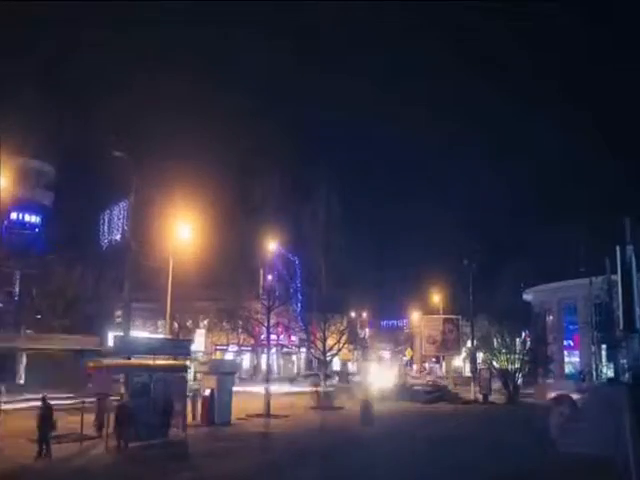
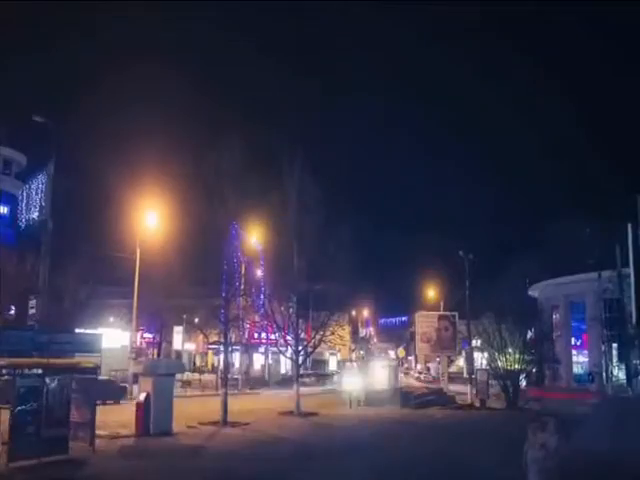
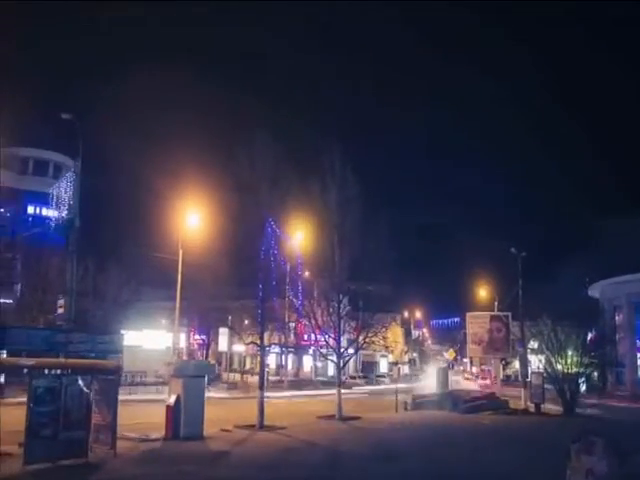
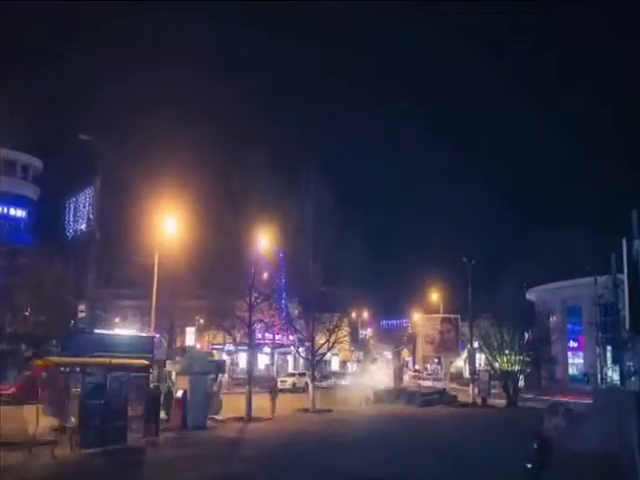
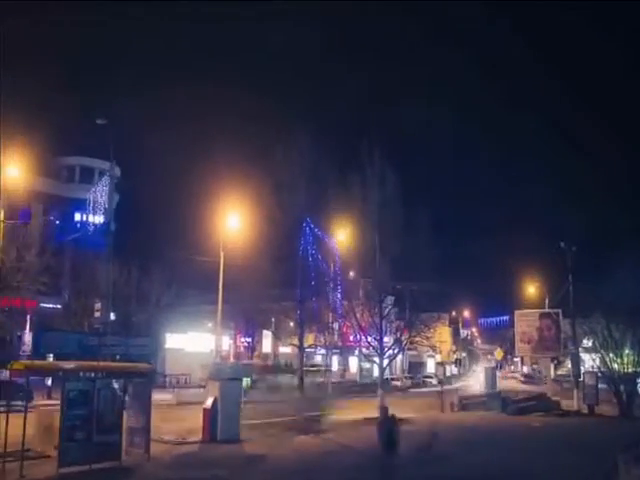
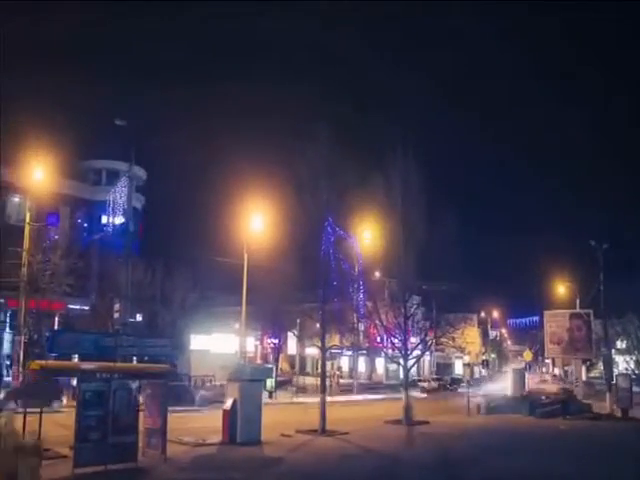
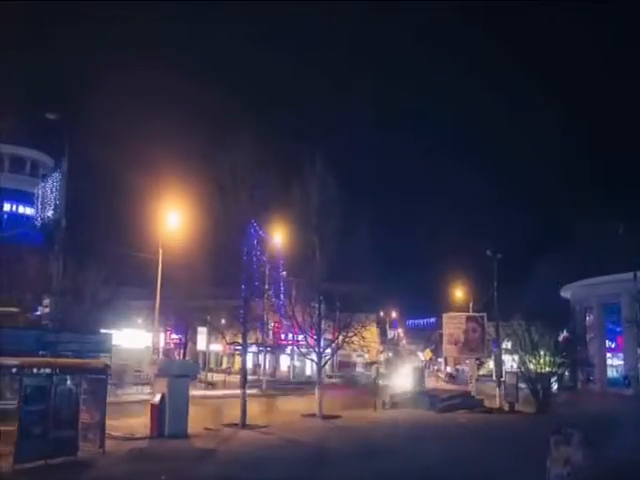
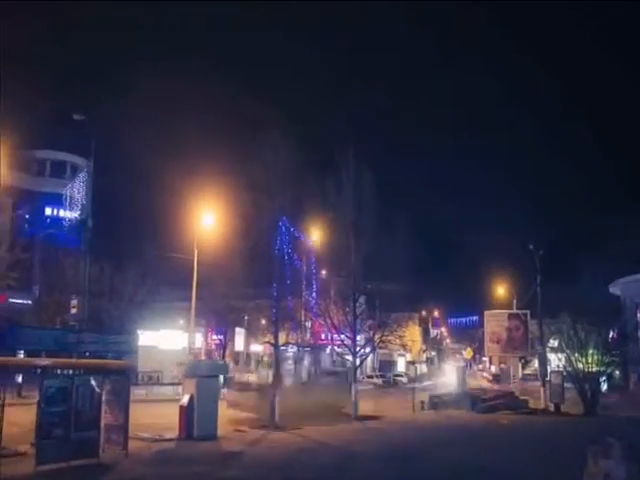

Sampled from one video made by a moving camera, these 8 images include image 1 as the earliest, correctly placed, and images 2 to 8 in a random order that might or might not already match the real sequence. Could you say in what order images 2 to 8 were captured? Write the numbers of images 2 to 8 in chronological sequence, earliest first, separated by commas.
4, 2, 7, 3, 8, 5, 6
